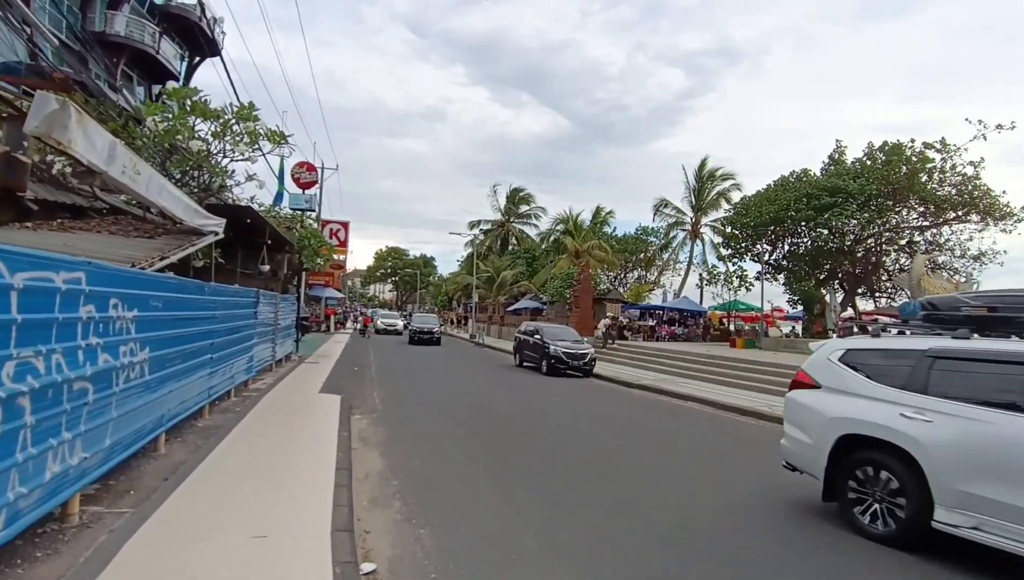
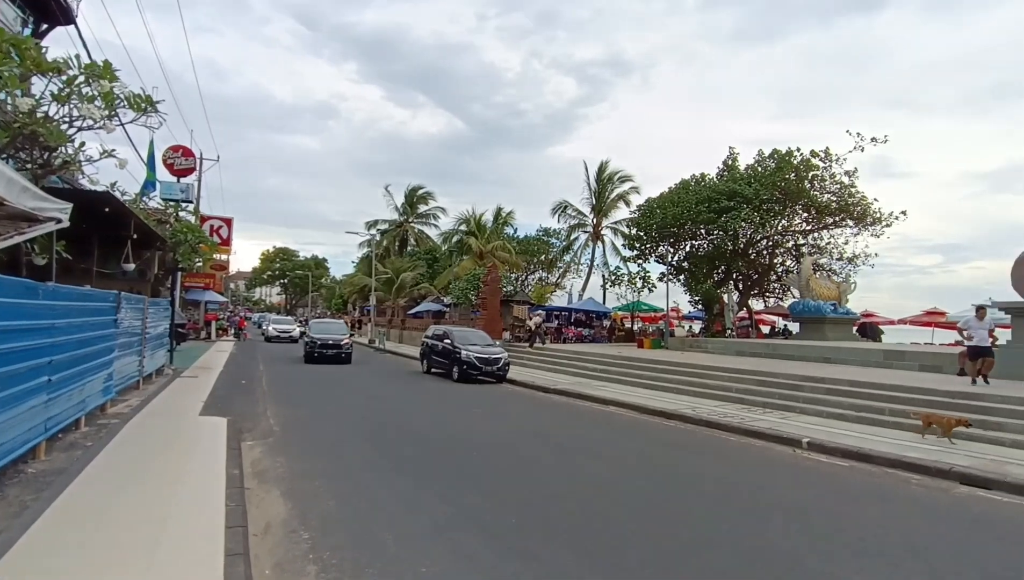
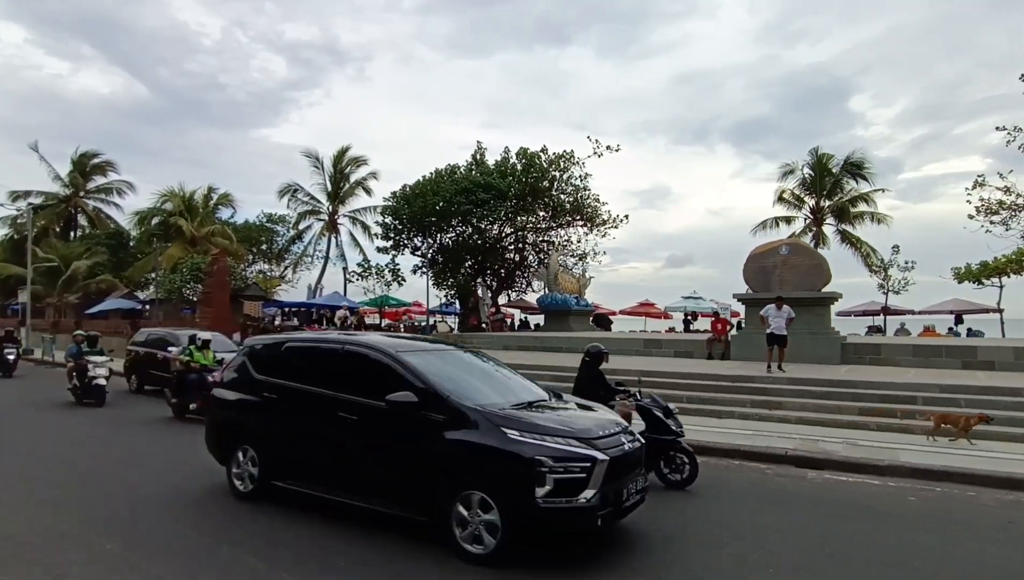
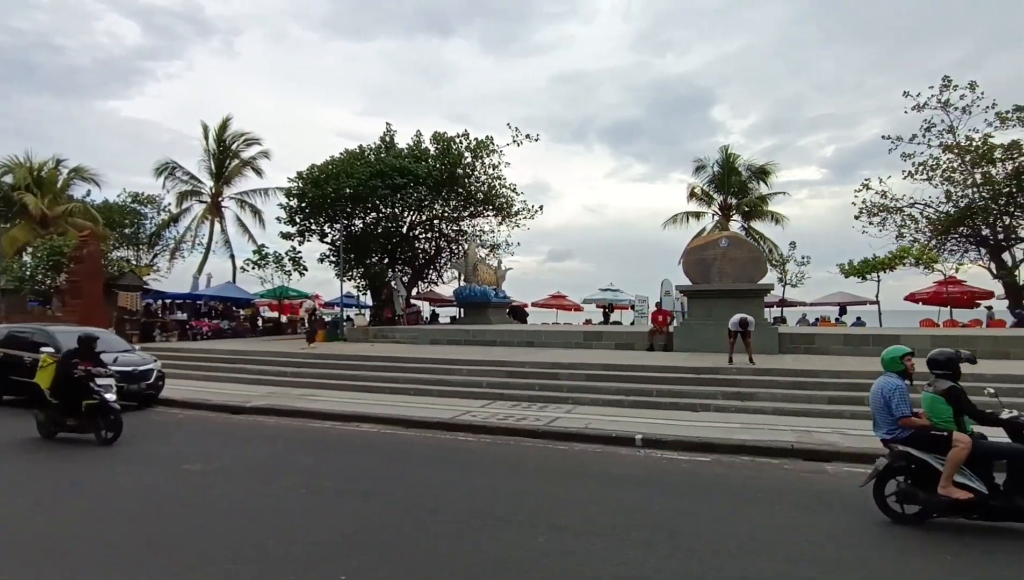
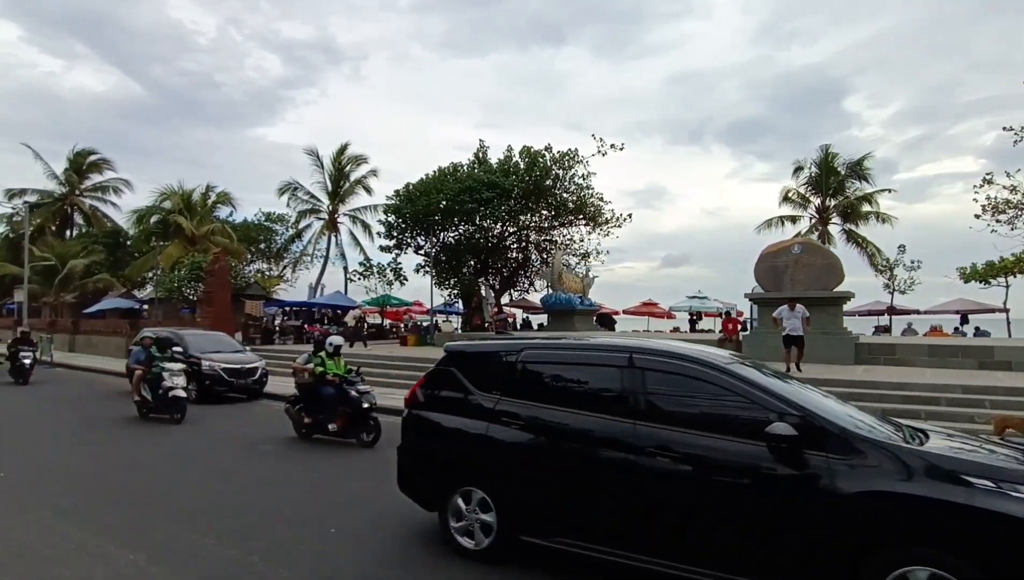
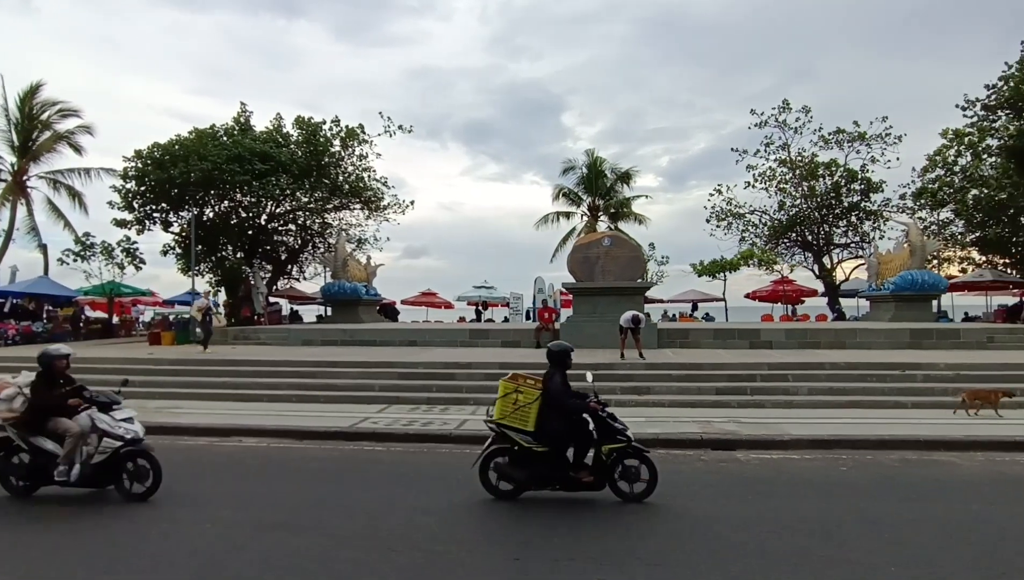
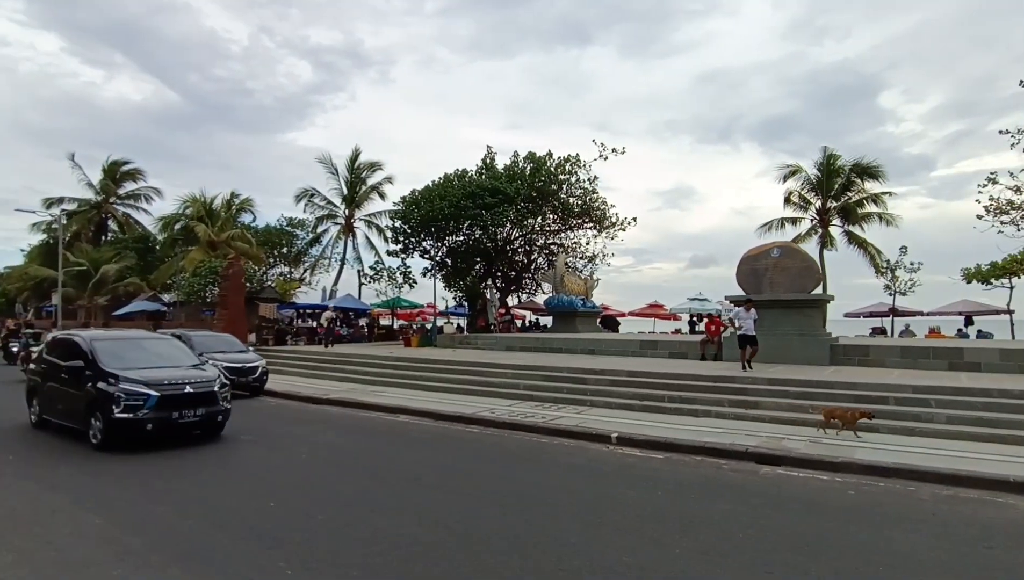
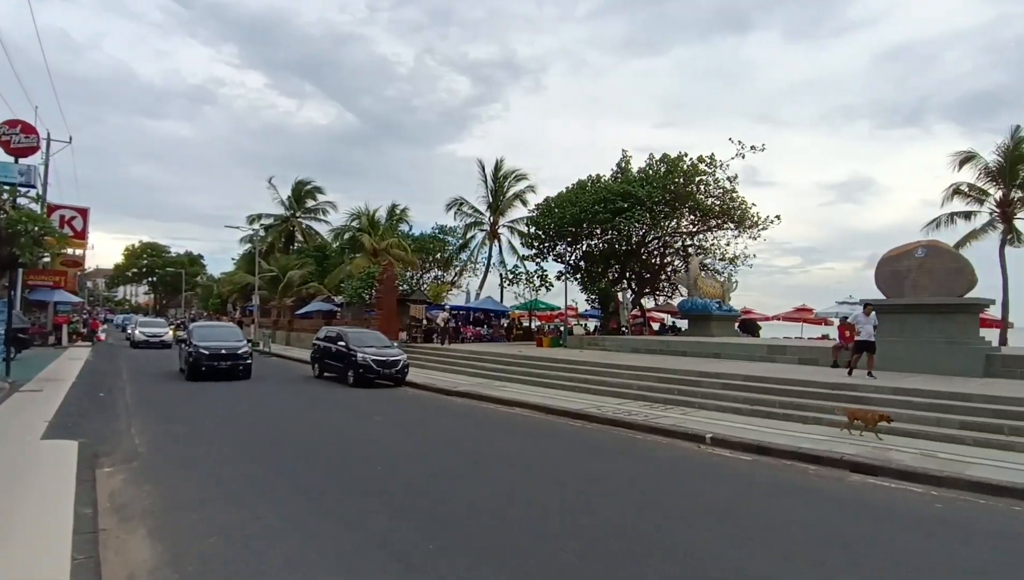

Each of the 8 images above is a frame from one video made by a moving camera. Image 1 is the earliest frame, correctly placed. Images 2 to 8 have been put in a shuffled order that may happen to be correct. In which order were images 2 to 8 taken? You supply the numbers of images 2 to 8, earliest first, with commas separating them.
2, 8, 7, 3, 5, 4, 6
